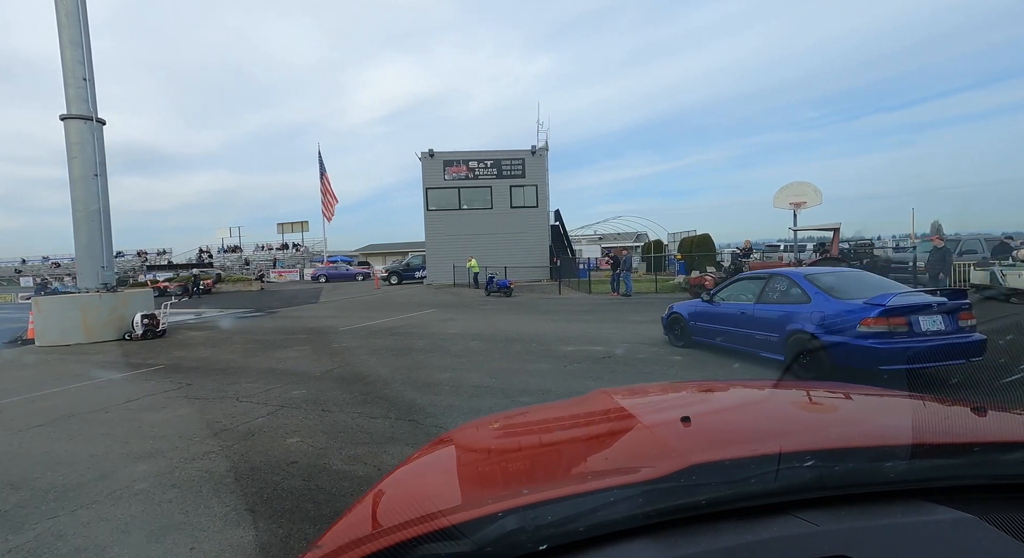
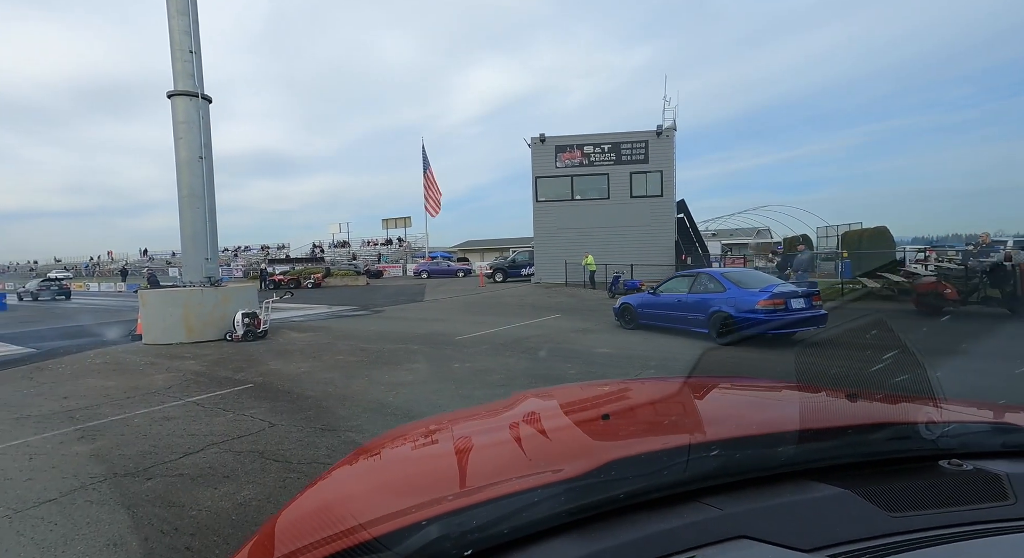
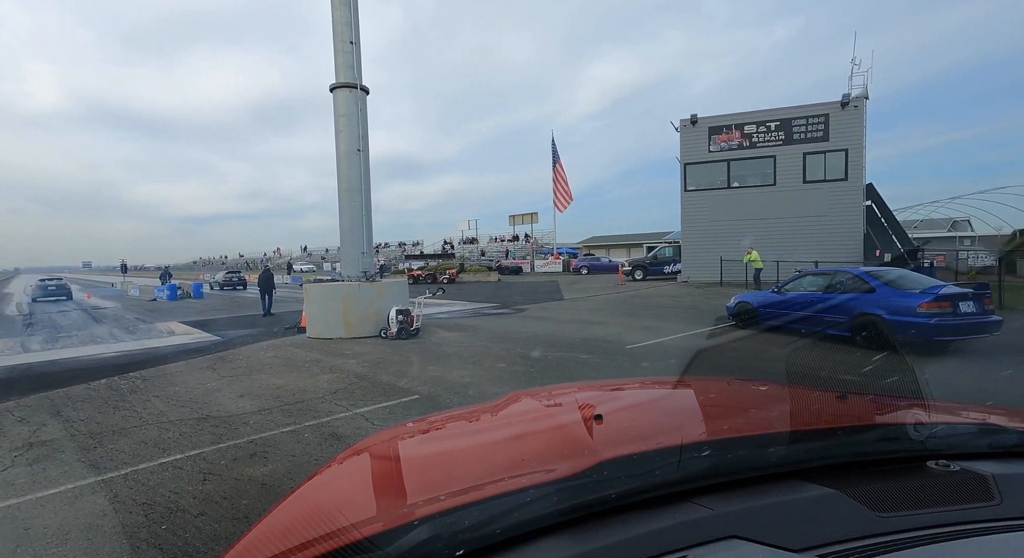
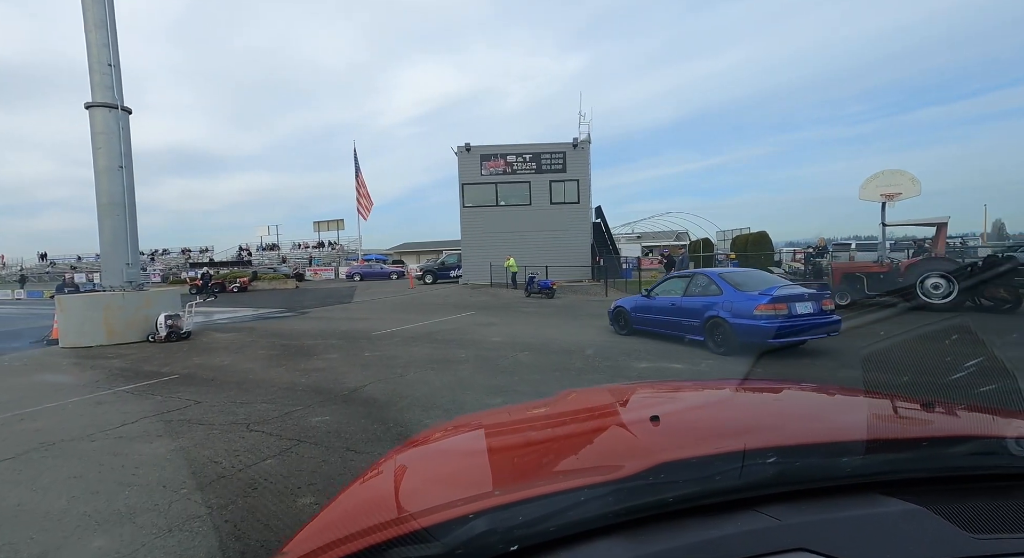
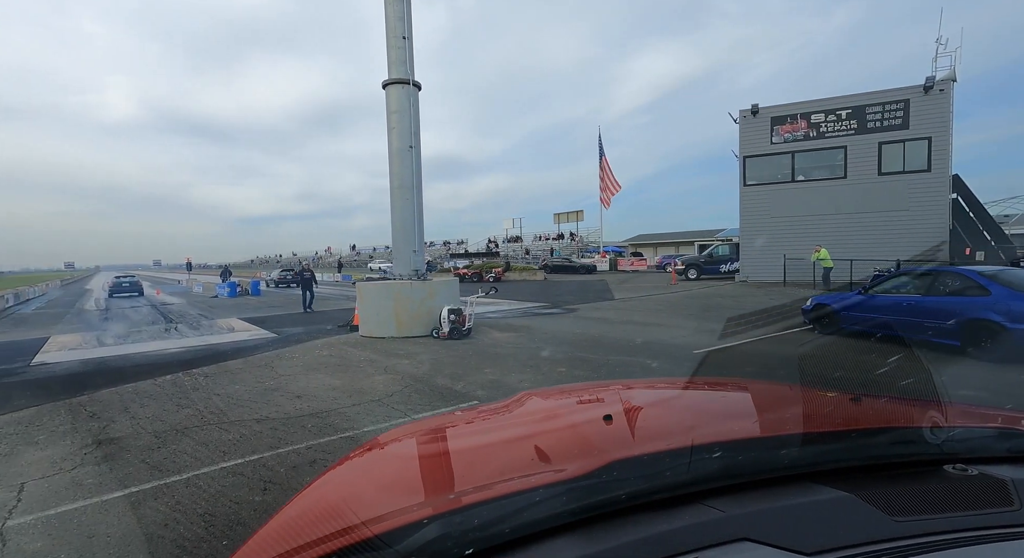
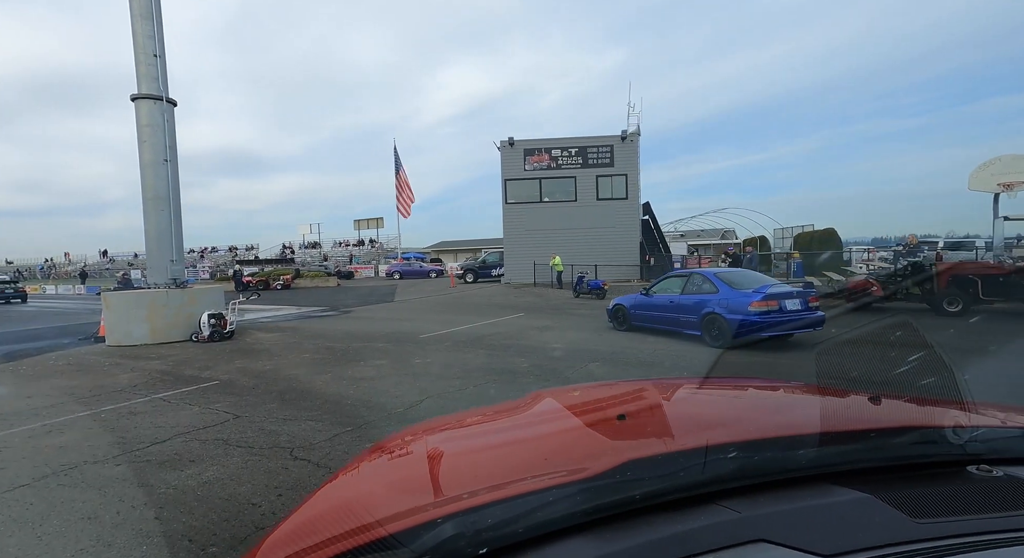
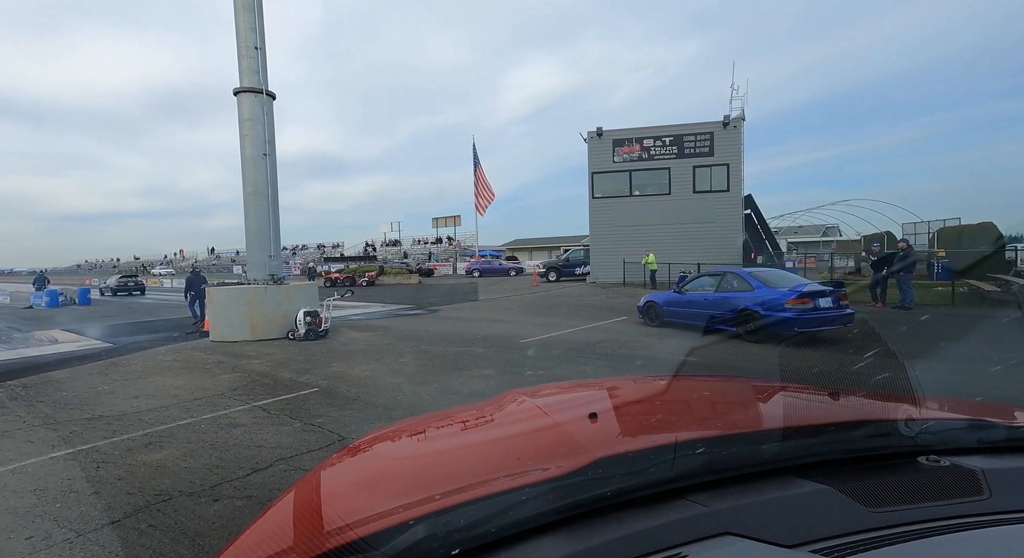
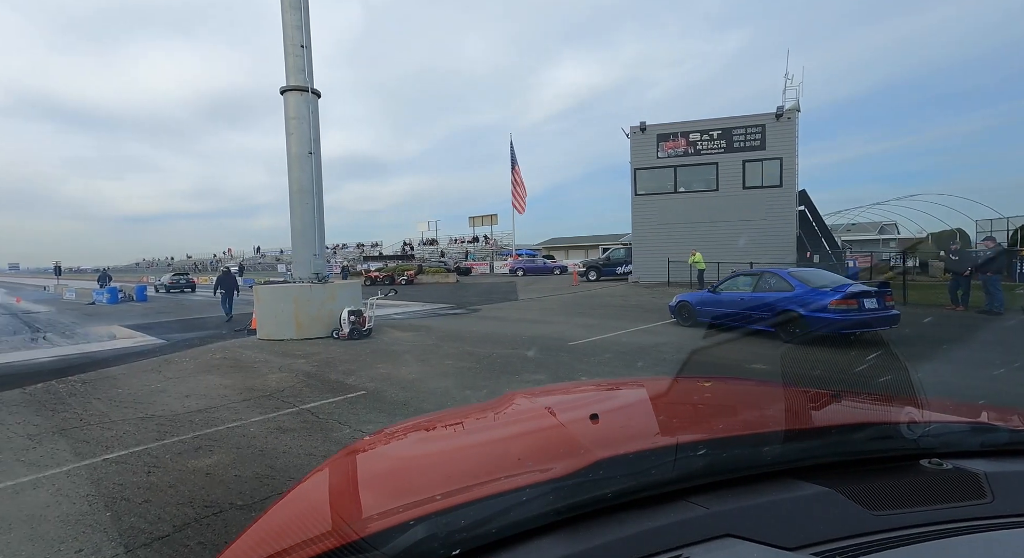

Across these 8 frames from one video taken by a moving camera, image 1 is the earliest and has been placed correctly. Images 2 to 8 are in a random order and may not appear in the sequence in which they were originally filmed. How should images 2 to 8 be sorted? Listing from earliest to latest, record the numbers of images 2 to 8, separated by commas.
4, 6, 2, 7, 8, 3, 5
